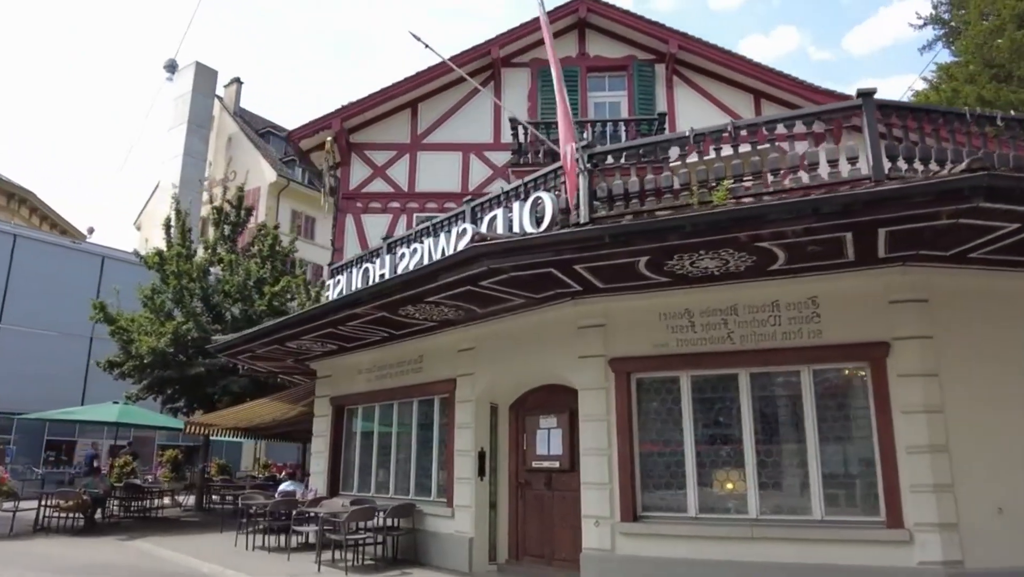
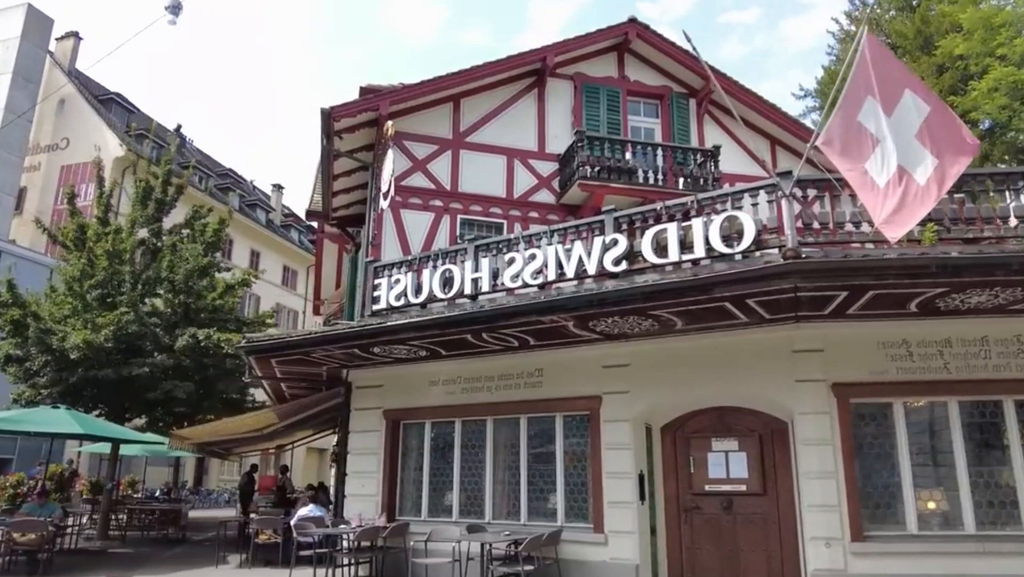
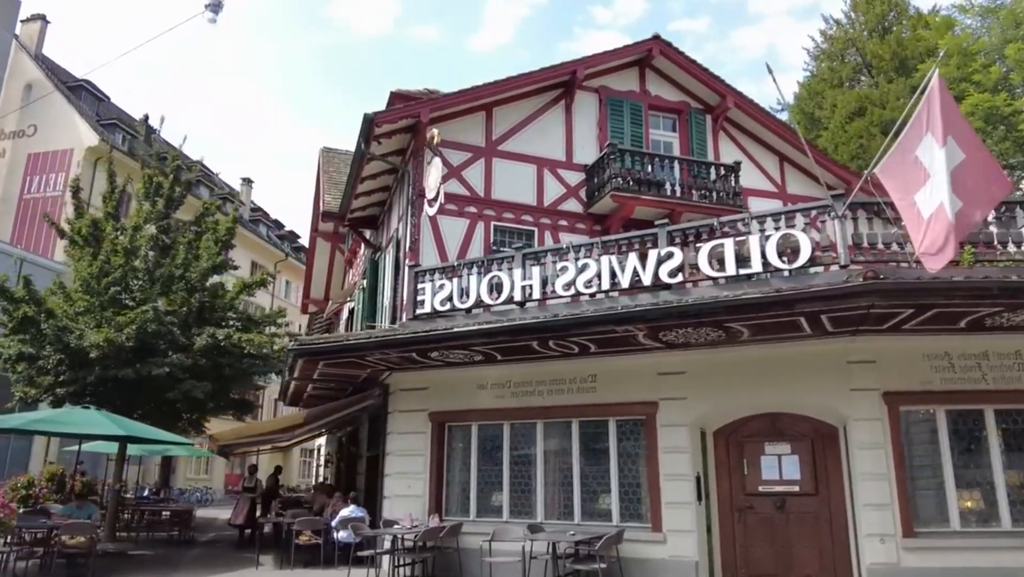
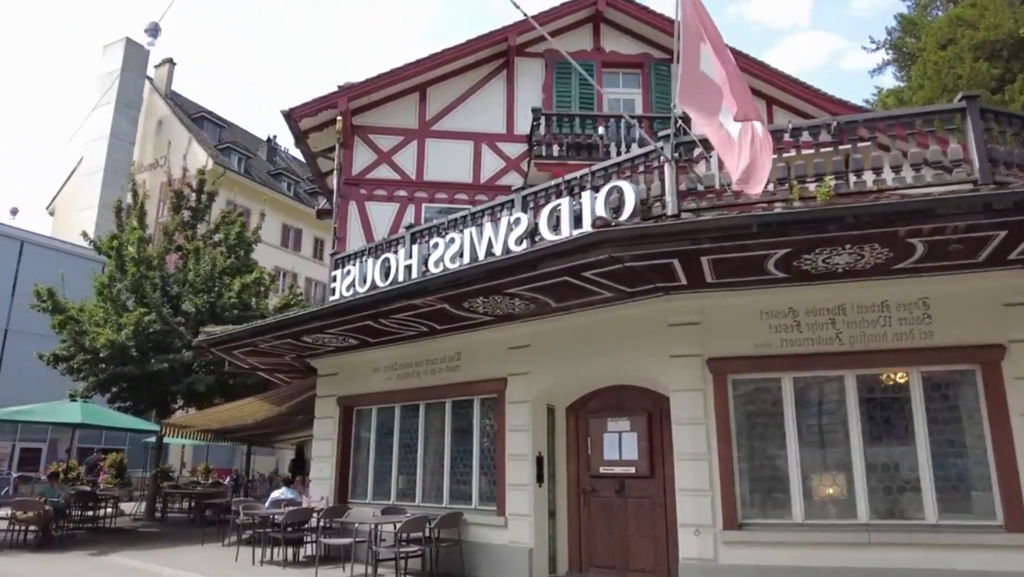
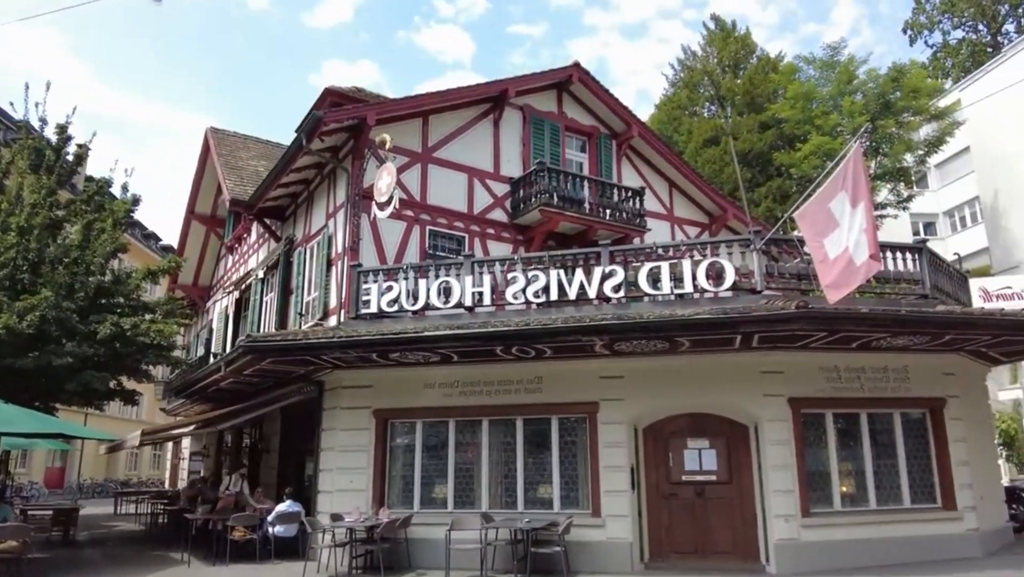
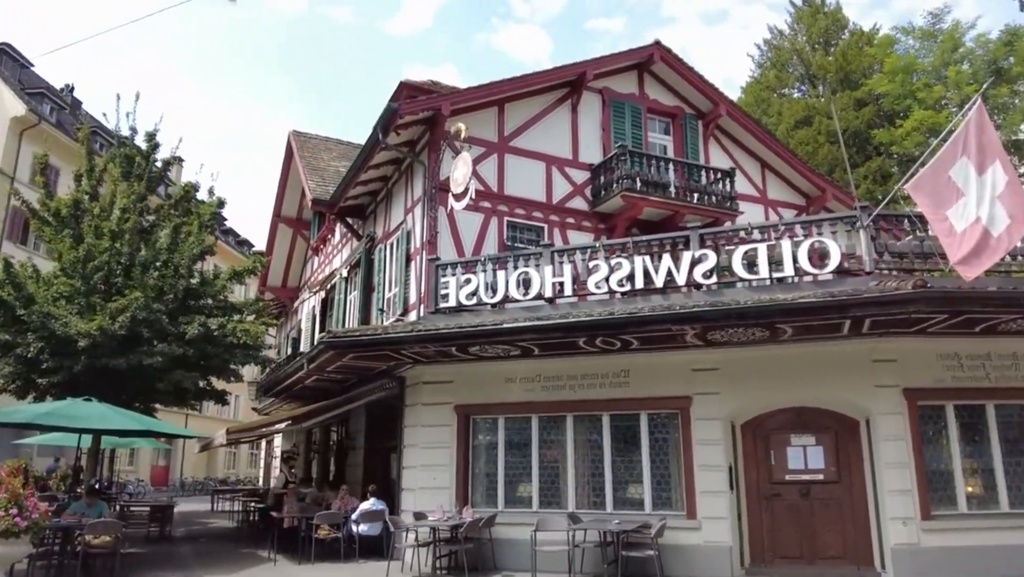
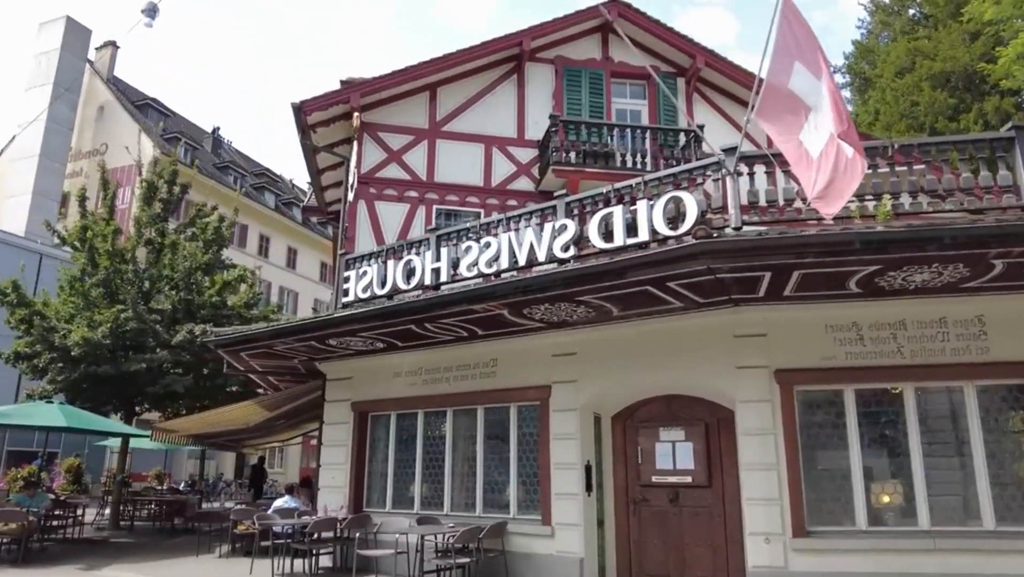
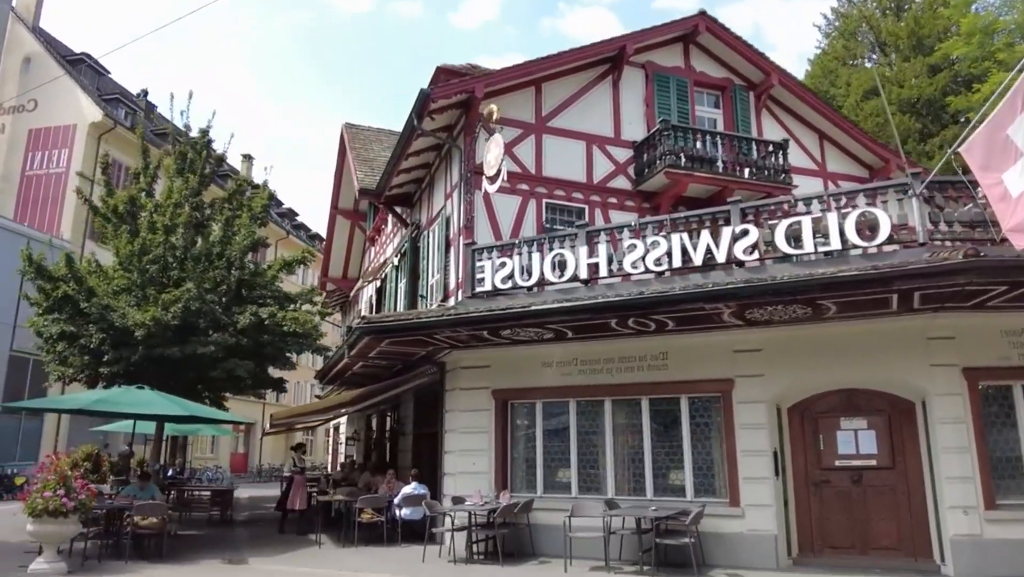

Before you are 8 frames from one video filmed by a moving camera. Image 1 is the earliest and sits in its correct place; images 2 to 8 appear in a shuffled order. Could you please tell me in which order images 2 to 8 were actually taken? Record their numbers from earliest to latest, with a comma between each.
4, 7, 2, 3, 8, 6, 5
